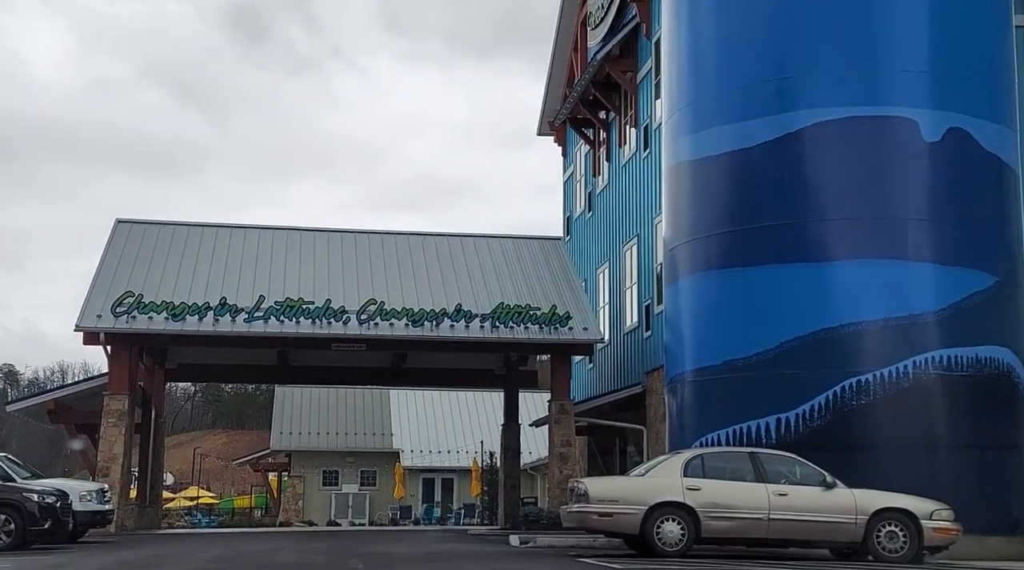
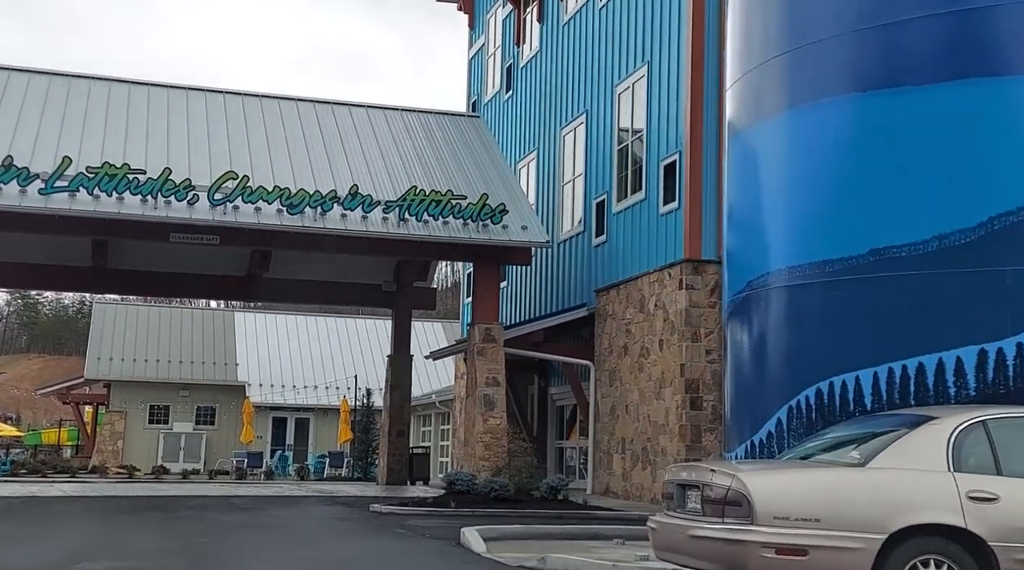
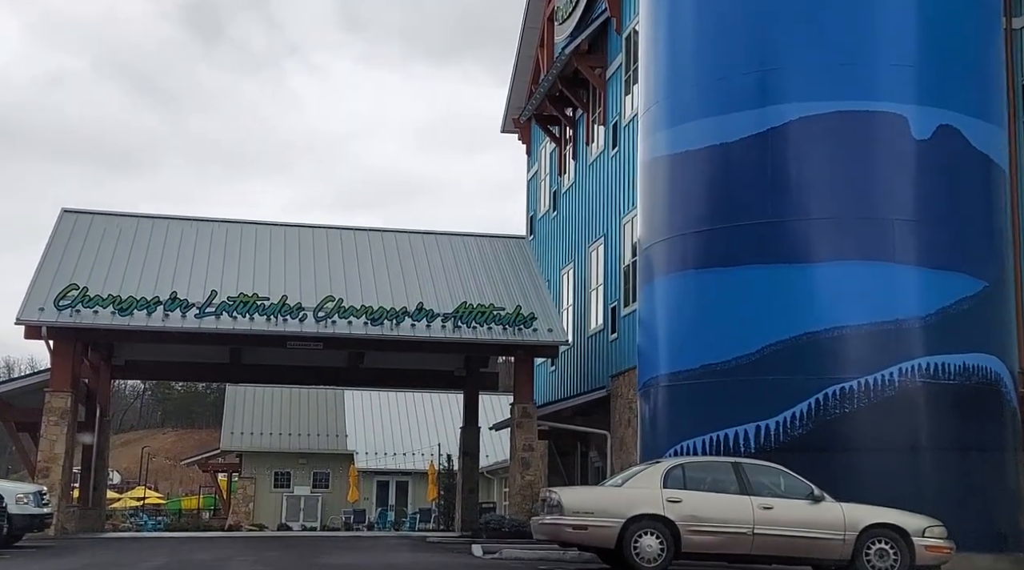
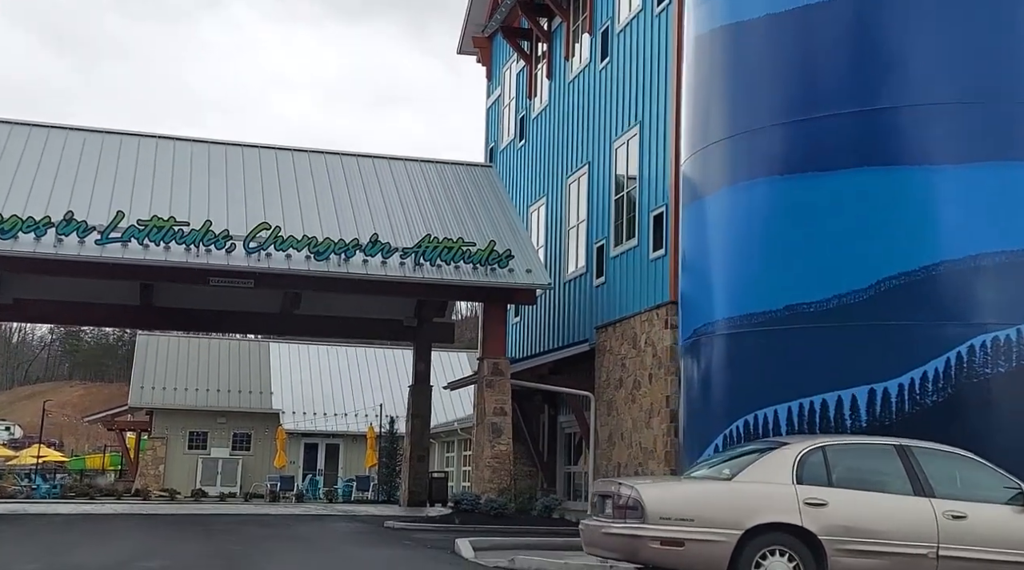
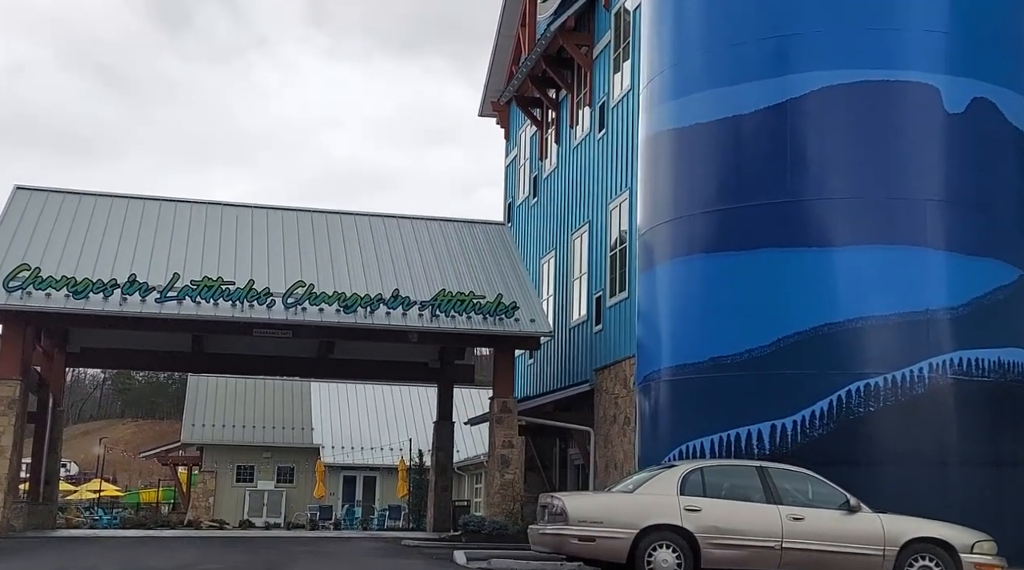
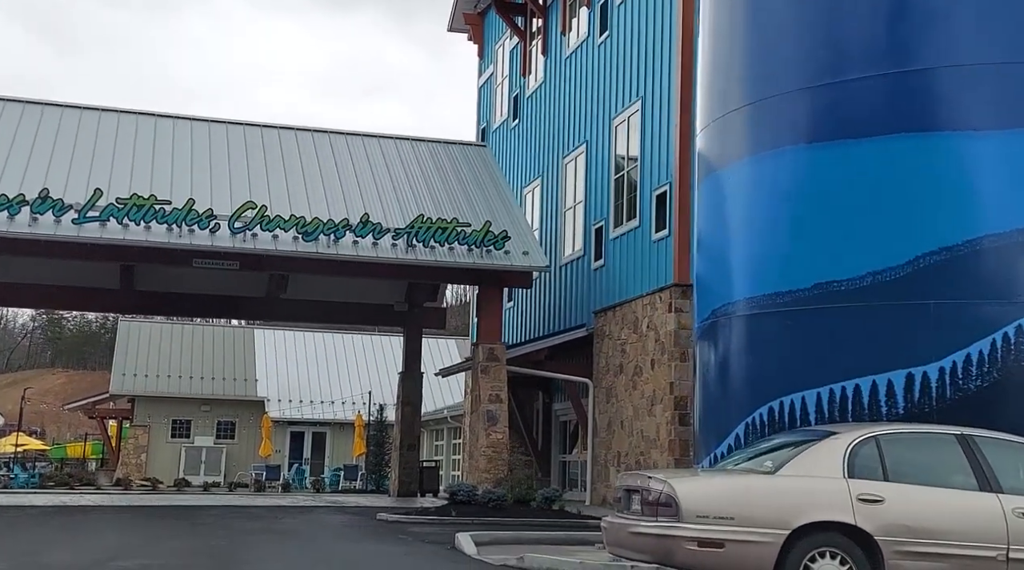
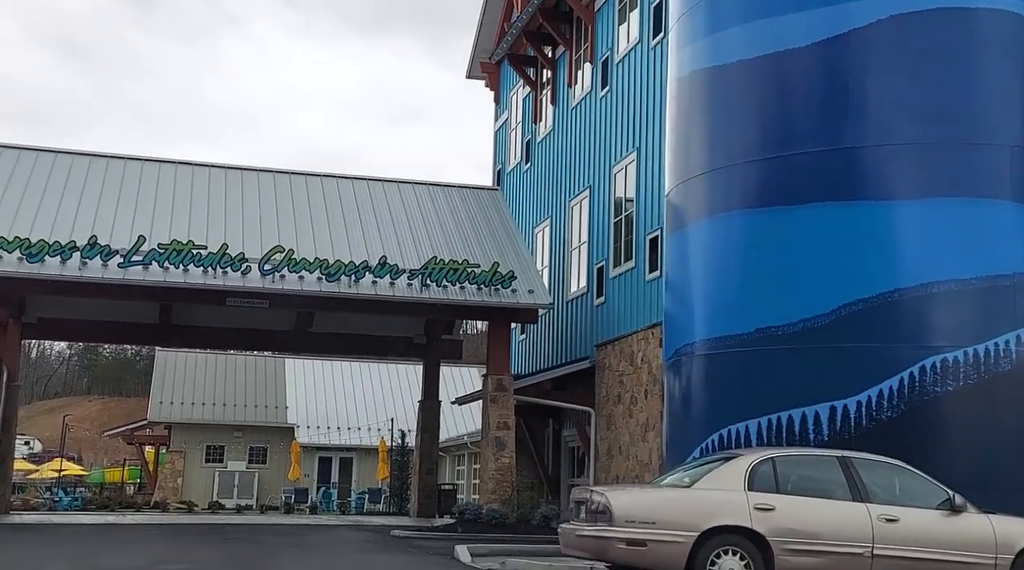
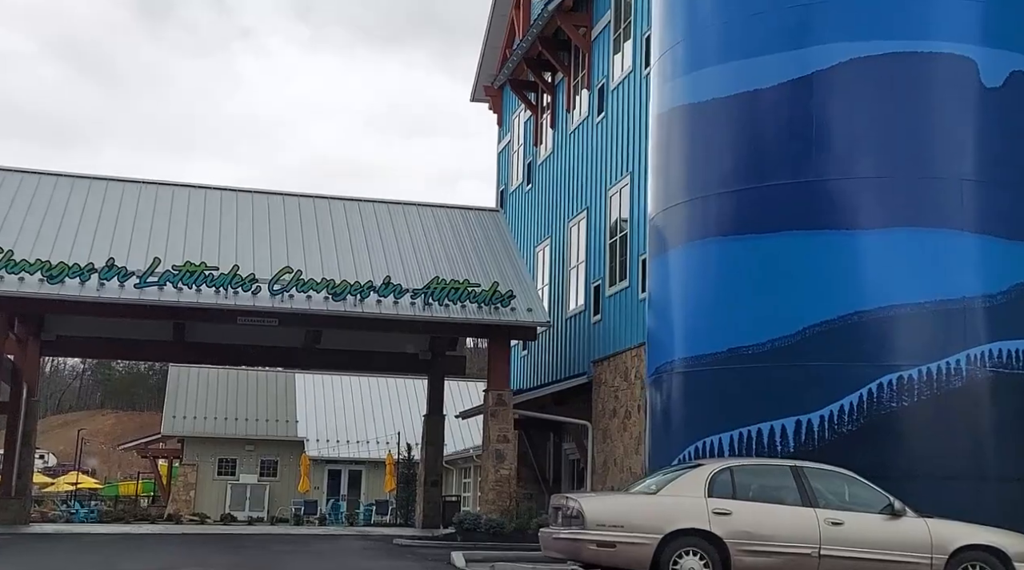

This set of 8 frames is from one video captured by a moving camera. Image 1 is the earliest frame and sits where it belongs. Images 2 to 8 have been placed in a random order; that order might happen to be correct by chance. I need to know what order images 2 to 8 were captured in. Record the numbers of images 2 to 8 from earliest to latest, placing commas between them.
3, 5, 8, 7, 4, 6, 2
